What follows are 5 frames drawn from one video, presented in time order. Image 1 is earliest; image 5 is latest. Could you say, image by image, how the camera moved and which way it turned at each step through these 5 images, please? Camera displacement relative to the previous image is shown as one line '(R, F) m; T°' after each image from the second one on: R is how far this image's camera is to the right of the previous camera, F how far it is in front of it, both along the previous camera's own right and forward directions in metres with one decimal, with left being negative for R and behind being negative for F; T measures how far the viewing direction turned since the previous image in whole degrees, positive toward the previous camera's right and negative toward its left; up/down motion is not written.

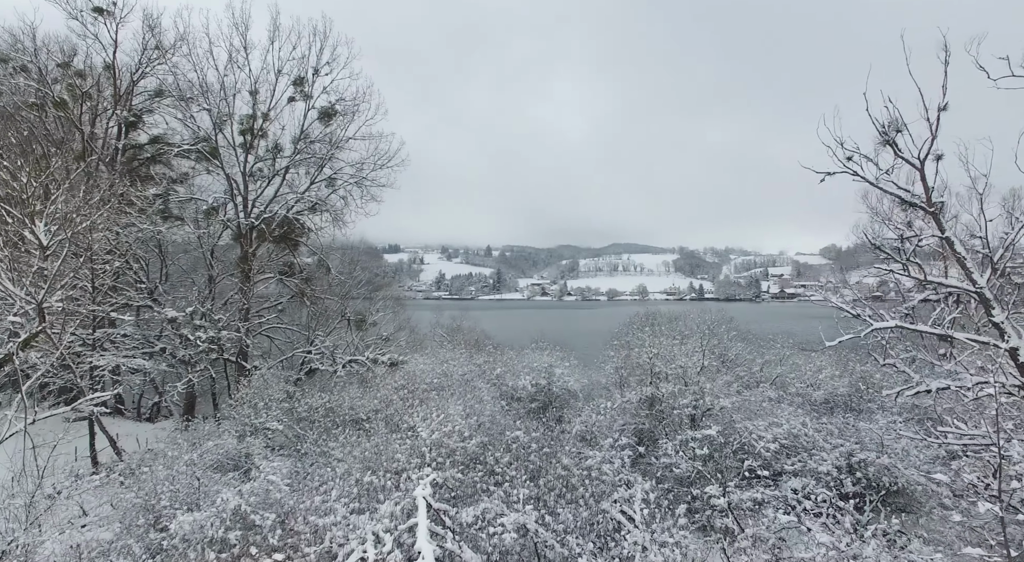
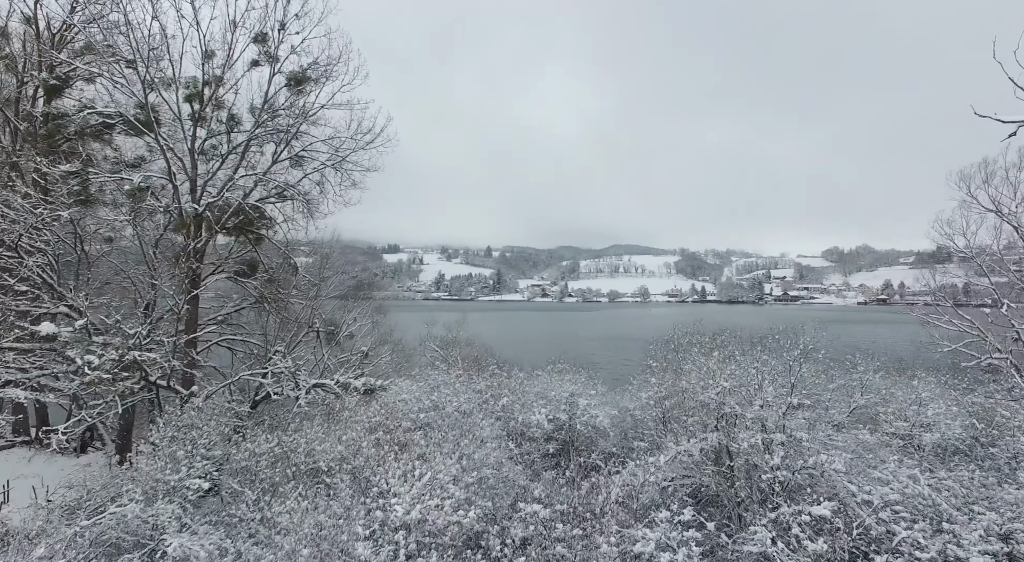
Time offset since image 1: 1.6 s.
(-0.2, +3.1) m; 0°
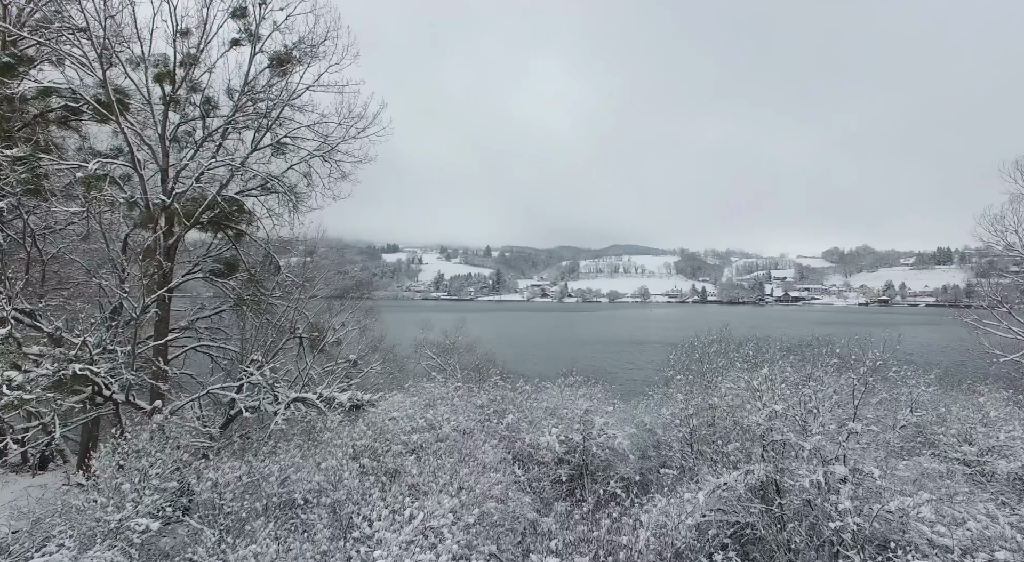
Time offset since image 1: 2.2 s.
(-0.1, +1.3) m; 0°
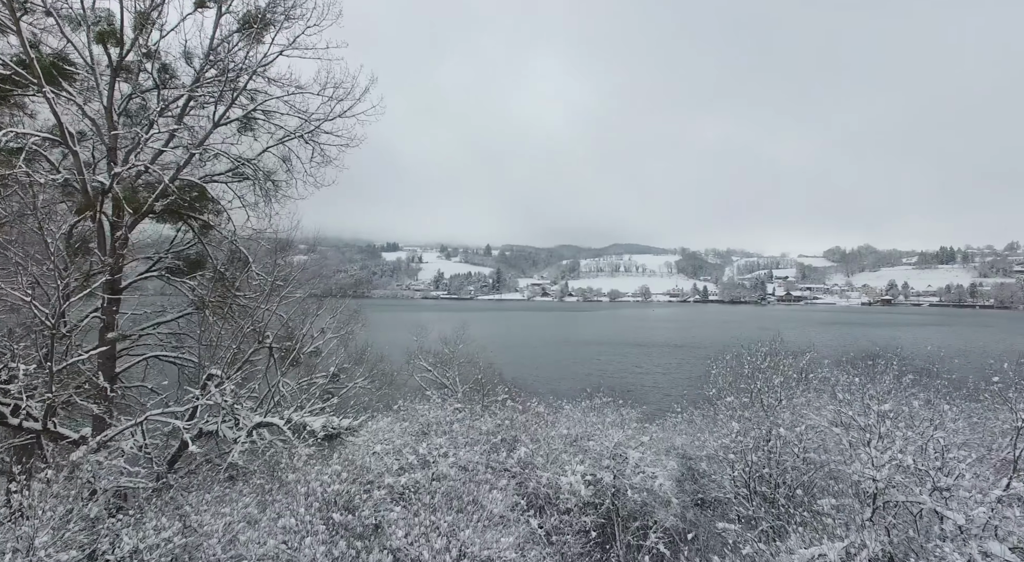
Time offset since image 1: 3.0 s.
(-0.2, +1.8) m; 0°
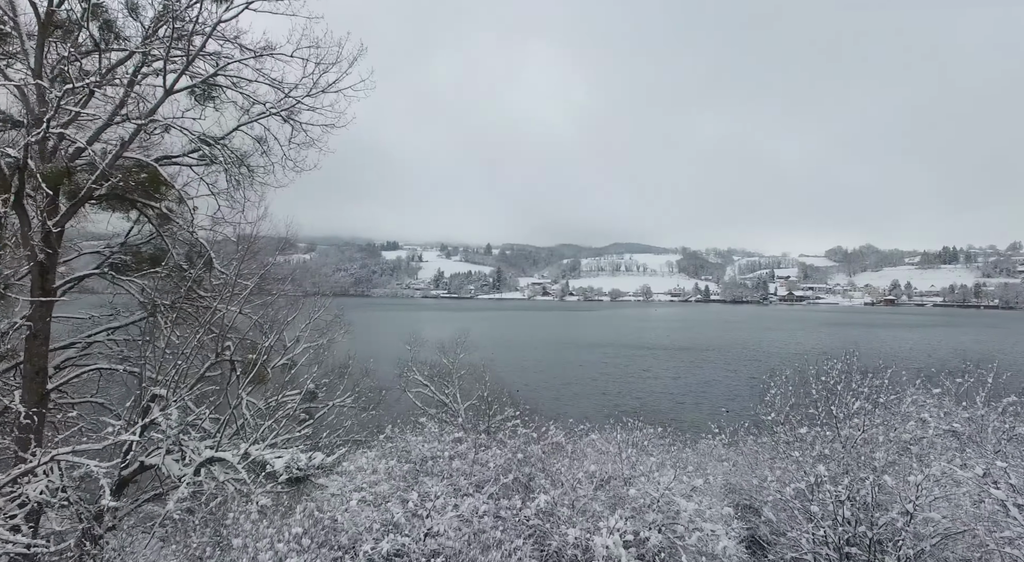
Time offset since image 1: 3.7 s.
(-0.2, +1.7) m; 0°
